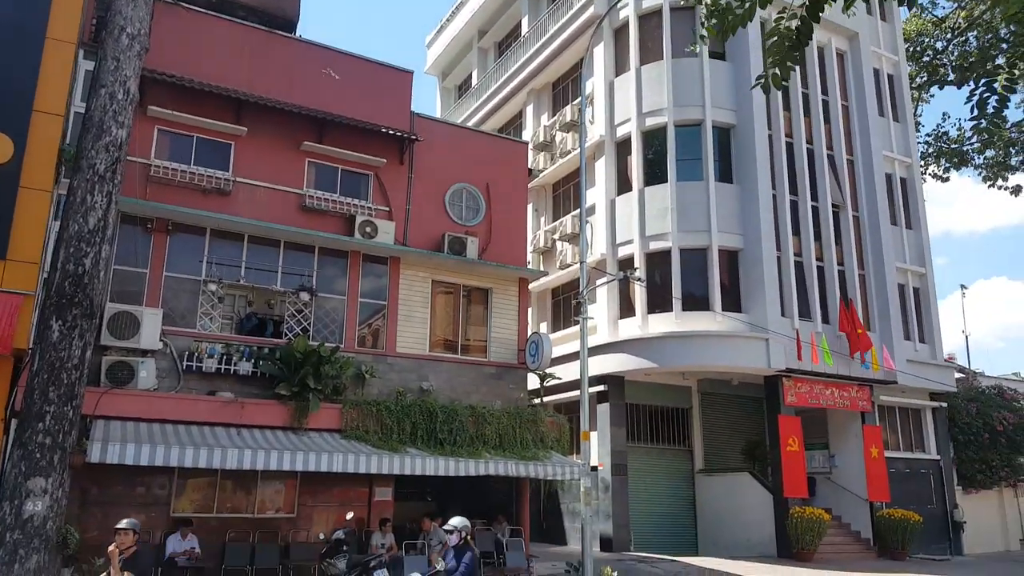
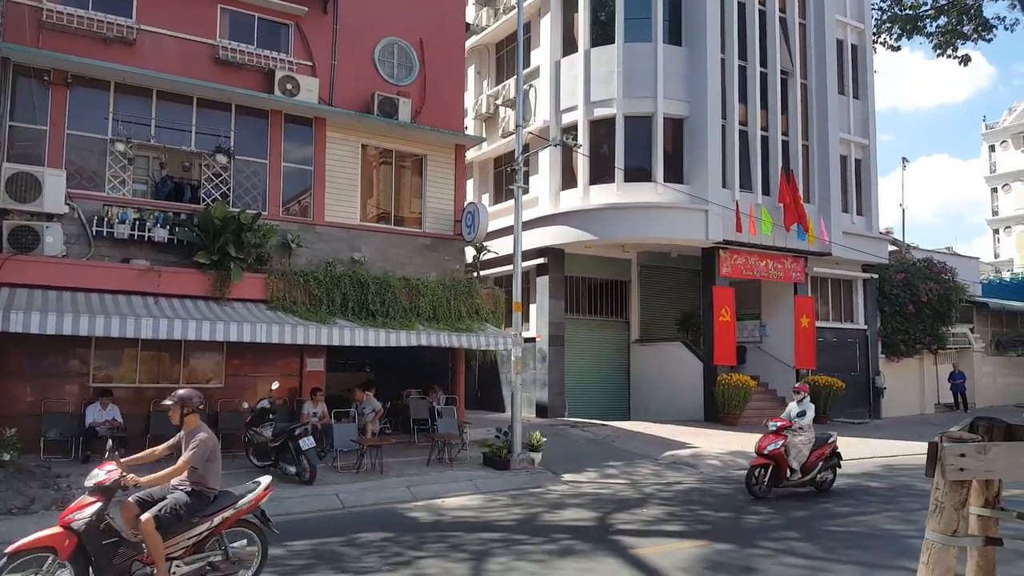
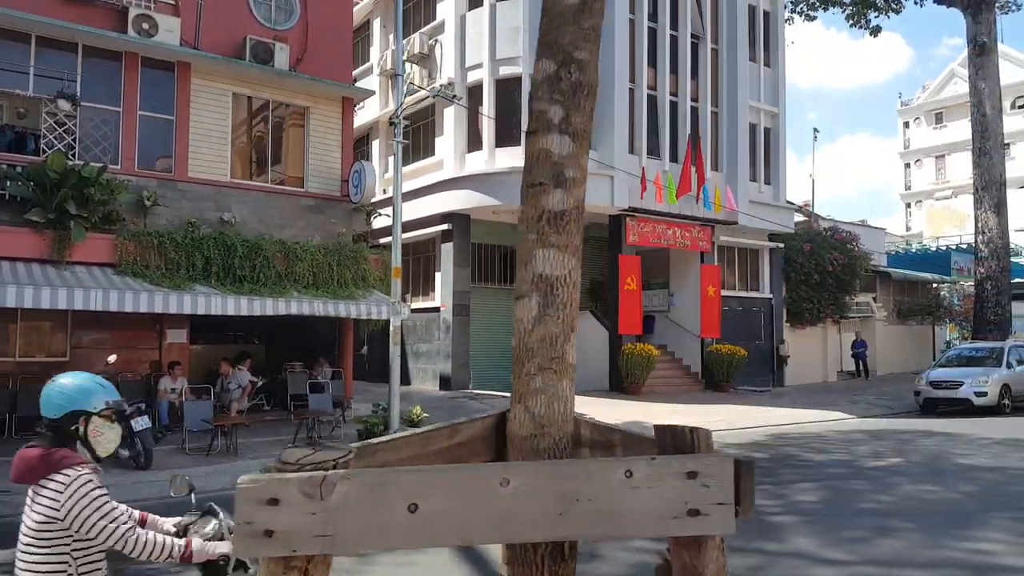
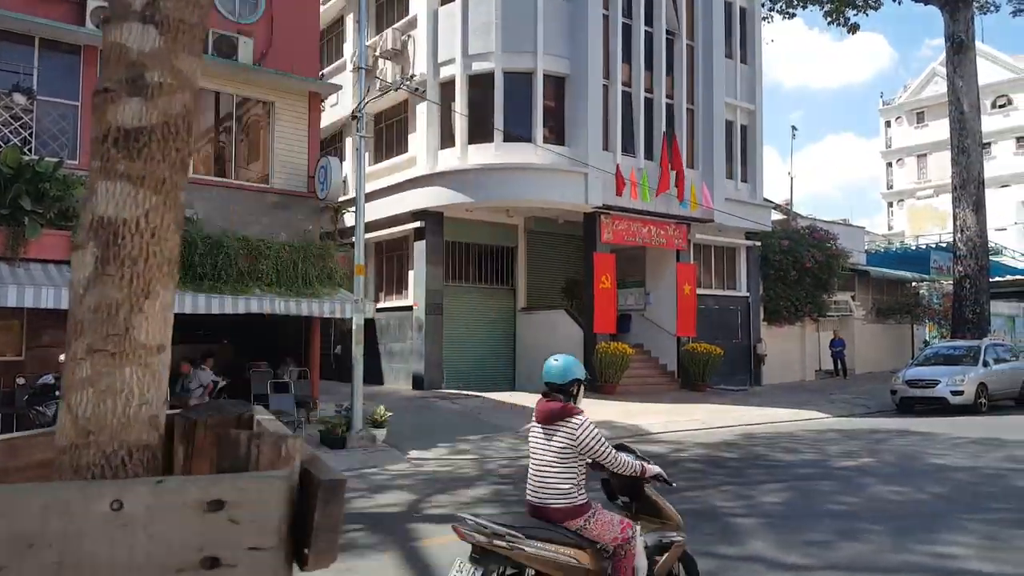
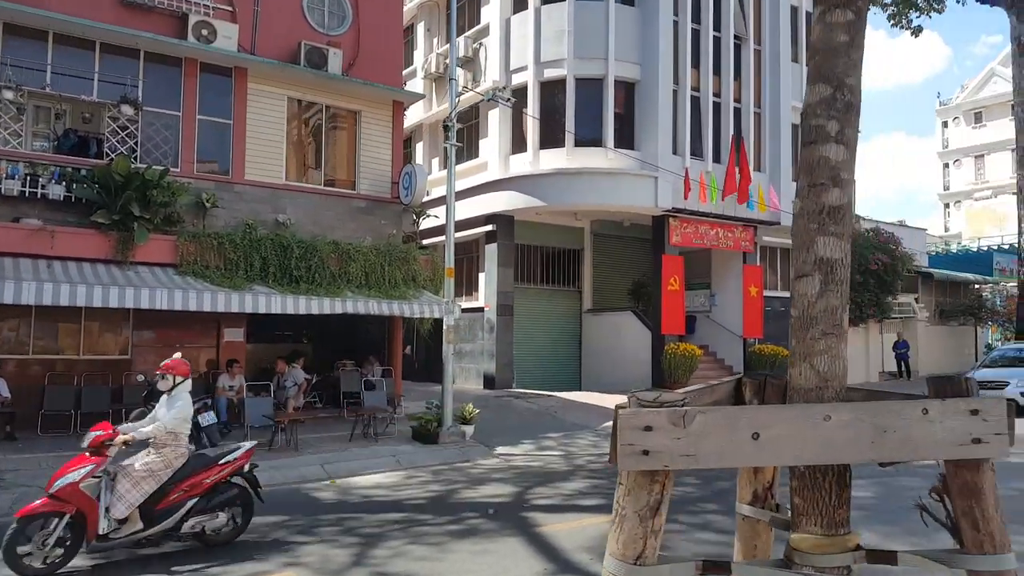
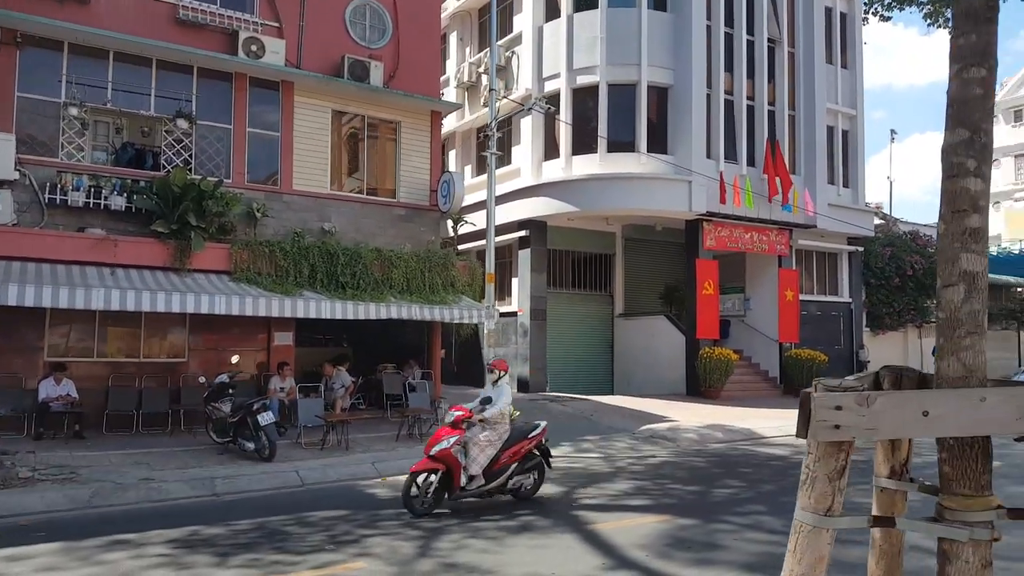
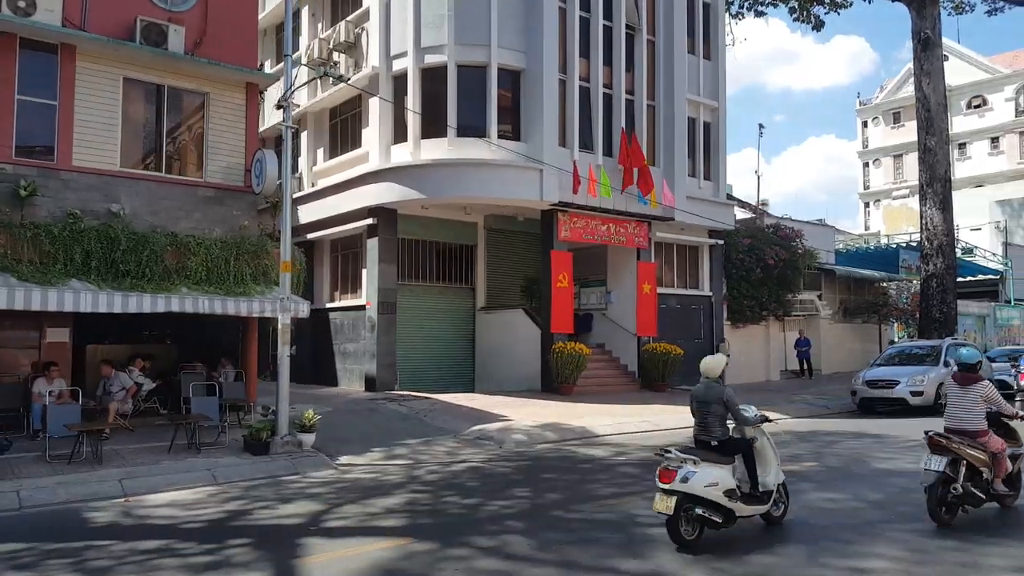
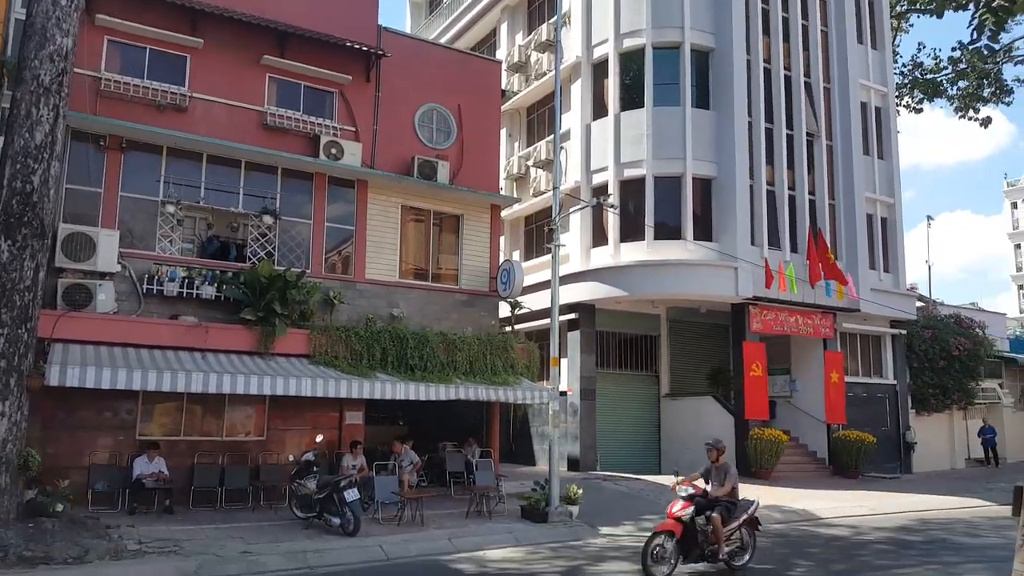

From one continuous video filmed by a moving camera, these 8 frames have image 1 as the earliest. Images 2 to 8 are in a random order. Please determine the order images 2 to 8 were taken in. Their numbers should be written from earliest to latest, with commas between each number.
8, 2, 6, 5, 3, 4, 7
